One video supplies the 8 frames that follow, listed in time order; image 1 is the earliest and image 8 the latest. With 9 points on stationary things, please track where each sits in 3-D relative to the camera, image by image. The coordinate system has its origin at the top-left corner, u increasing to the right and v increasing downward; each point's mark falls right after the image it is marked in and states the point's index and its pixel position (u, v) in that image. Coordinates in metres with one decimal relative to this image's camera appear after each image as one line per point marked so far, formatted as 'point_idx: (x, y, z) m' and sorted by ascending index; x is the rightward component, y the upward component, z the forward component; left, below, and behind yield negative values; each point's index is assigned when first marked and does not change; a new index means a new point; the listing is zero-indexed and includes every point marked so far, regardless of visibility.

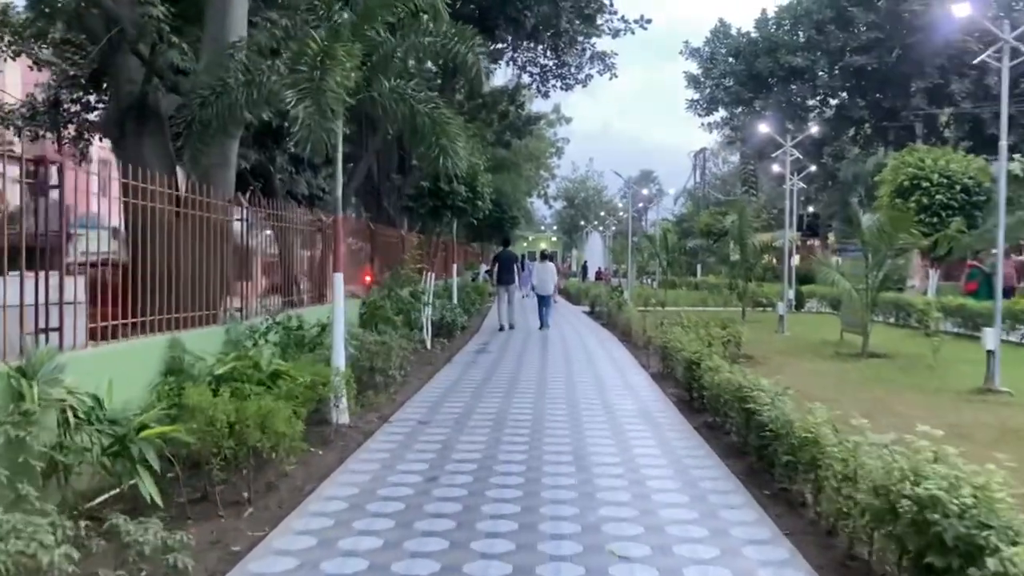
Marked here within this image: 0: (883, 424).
0: (+3.0, -1.1, +7.4) m
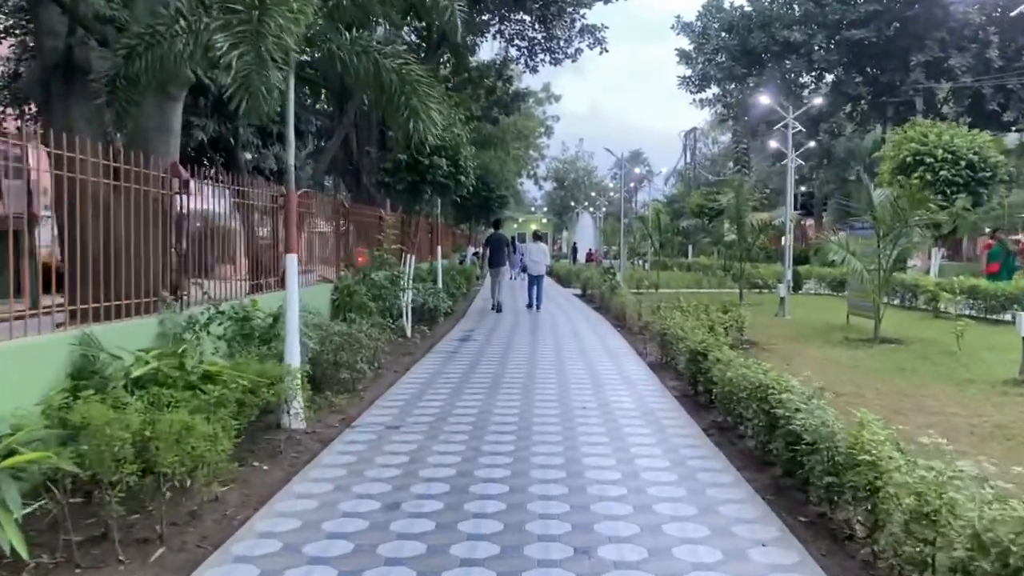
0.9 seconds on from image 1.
0: (+2.9, -1.0, +6.5) m
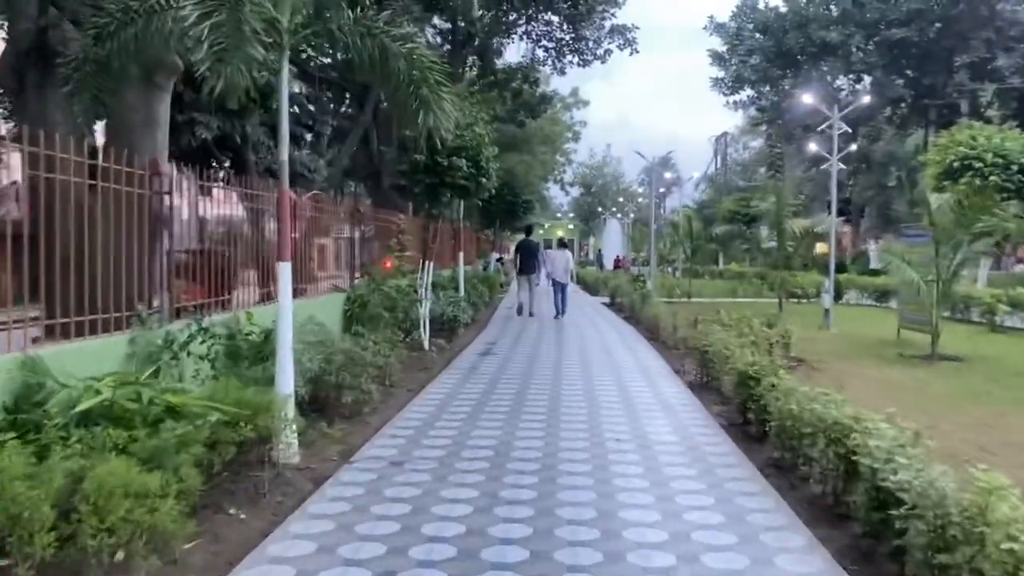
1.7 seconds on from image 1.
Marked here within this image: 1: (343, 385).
0: (+3.0, -1.1, +5.5) m
1: (-1.2, -0.7, +6.7) m
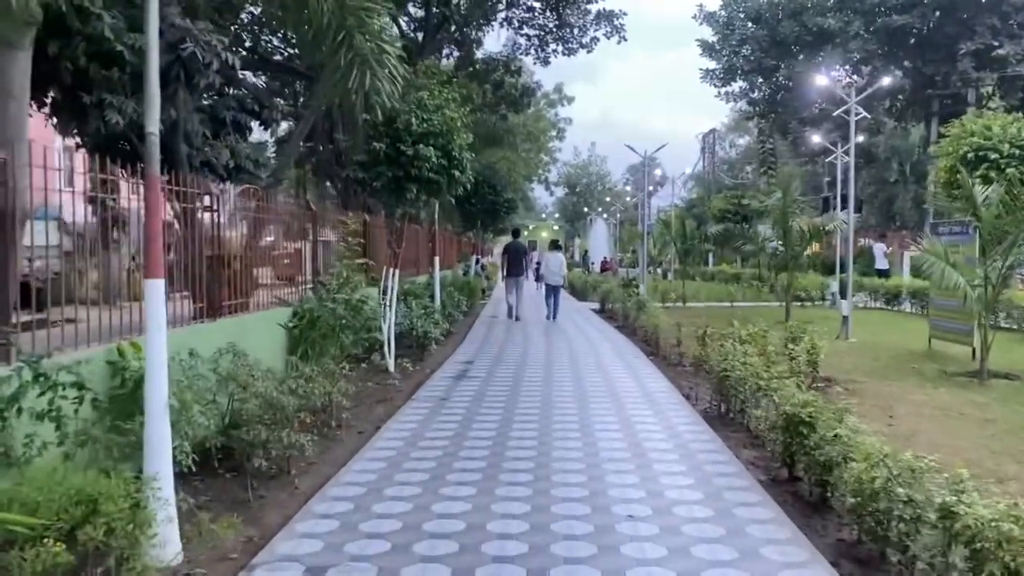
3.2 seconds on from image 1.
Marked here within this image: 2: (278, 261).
0: (+2.9, -1.1, +3.9) m
1: (-1.4, -0.8, +5.0) m
2: (-2.2, +0.3, +8.7) m
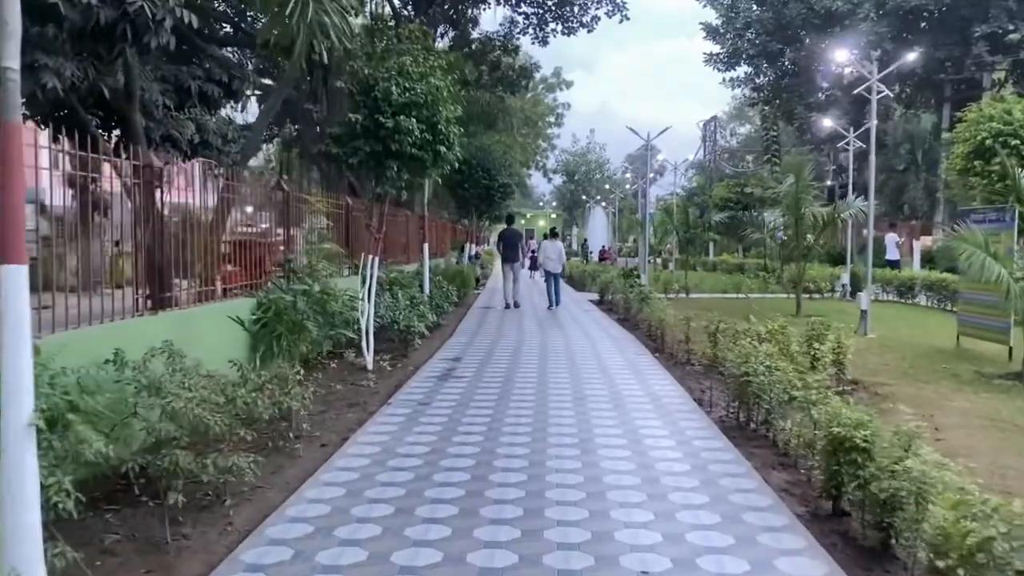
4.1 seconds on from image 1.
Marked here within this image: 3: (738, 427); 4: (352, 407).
0: (+2.8, -1.1, +3.0) m
1: (-1.4, -0.8, +4.0) m
2: (-2.3, +0.4, +7.7) m
3: (+1.6, -1.0, +6.6) m
4: (-1.2, -0.9, +7.1) m
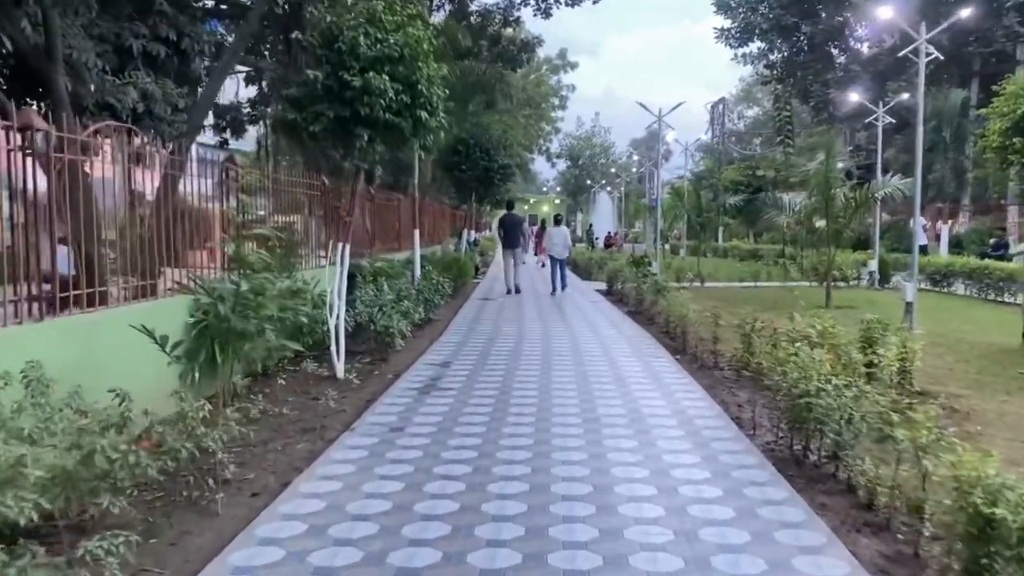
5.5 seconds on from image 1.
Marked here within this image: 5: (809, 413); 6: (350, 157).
0: (+2.8, -1.1, +1.6) m
1: (-1.5, -0.8, +2.6) m
2: (-2.3, +0.4, +6.3) m
3: (+1.6, -1.0, +5.2) m
4: (-1.2, -0.9, +5.7) m
5: (+1.6, -0.6, +4.9) m
6: (-1.3, +1.1, +7.3) m
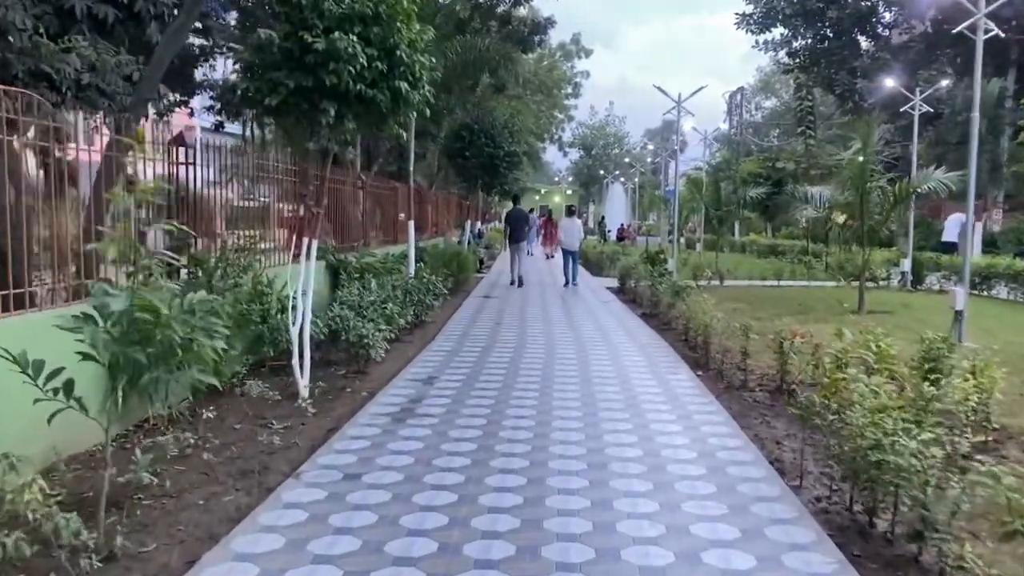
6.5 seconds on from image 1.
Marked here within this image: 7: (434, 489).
0: (+2.6, -1.3, +0.4) m
1: (-1.6, -0.9, +1.5) m
2: (-2.4, +0.4, +5.2) m
3: (+1.5, -1.1, +4.1) m
4: (-1.3, -0.9, +4.6) m
5: (+1.5, -0.7, +3.8) m
6: (-1.3, +1.0, +6.1) m
7: (-0.4, -1.0, +4.5) m
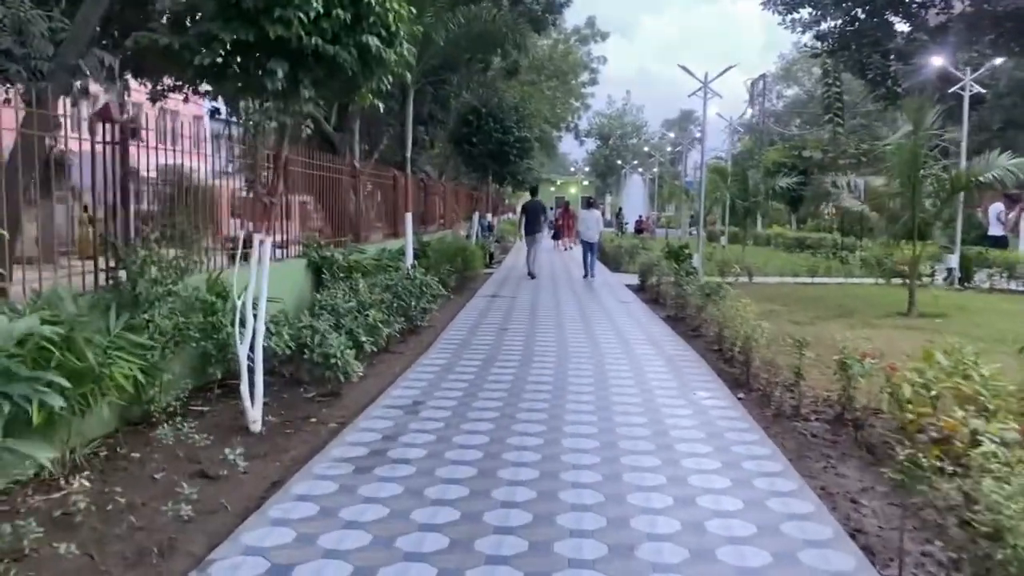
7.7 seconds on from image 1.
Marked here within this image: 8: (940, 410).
0: (+2.5, -1.4, -0.9) m
1: (-1.7, -1.0, +0.3) m
2: (-2.4, +0.3, +4.0) m
3: (+1.5, -1.1, +2.8) m
4: (-1.3, -1.0, +3.3) m
5: (+1.5, -0.8, +2.5) m
6: (-1.3, +1.0, +4.9) m
7: (-0.4, -1.1, +3.3) m
8: (+2.1, -0.5, +4.5) m
